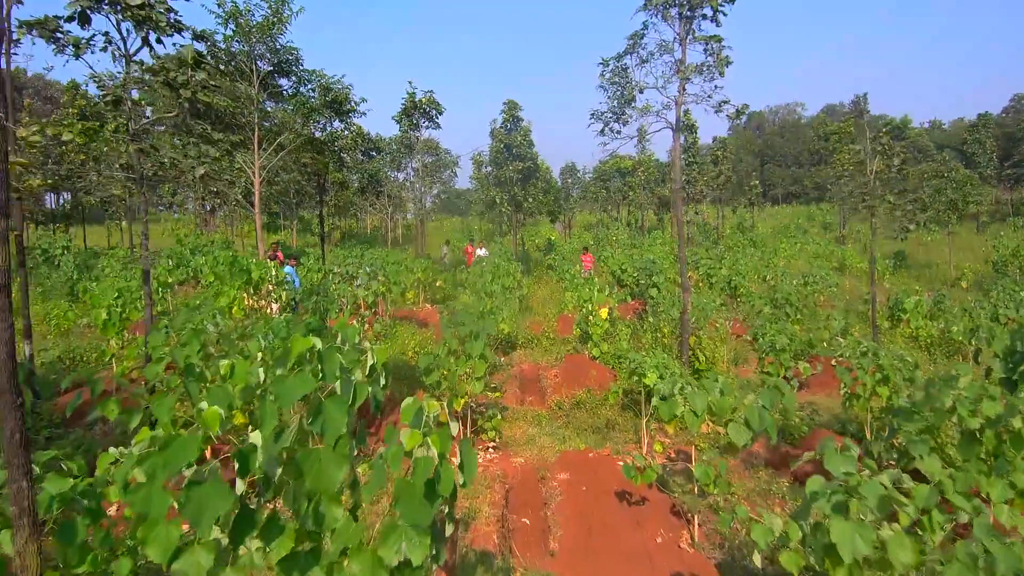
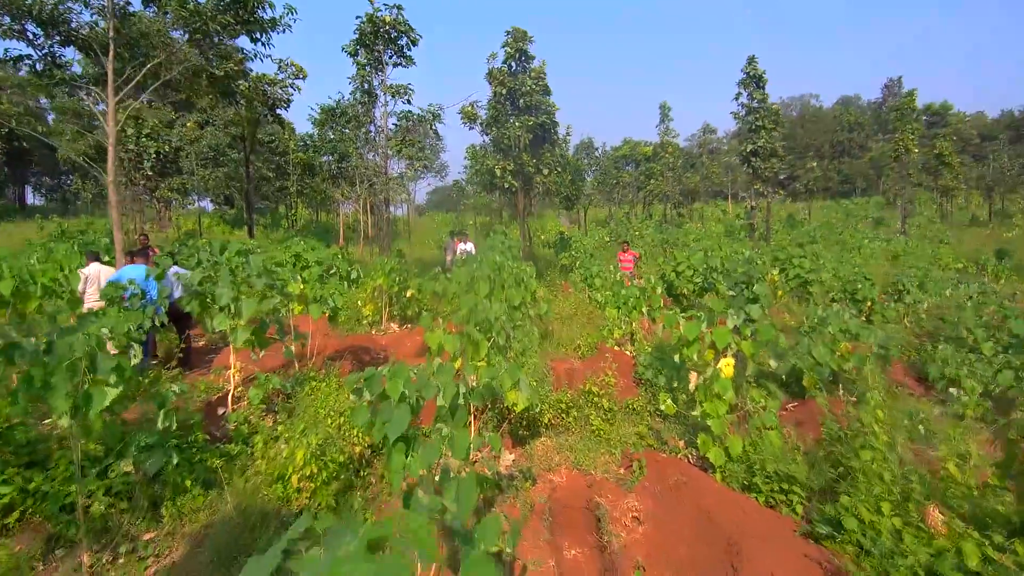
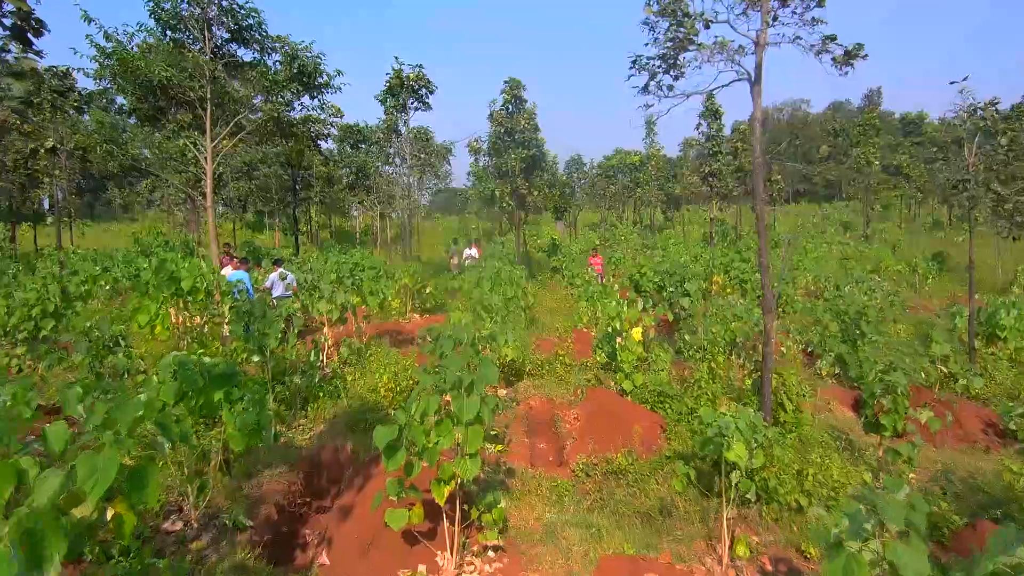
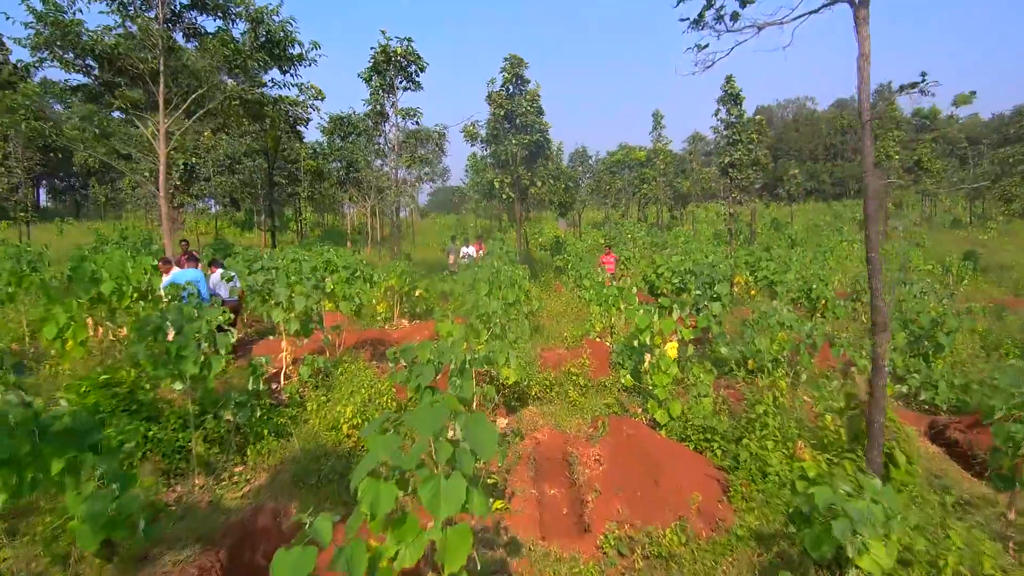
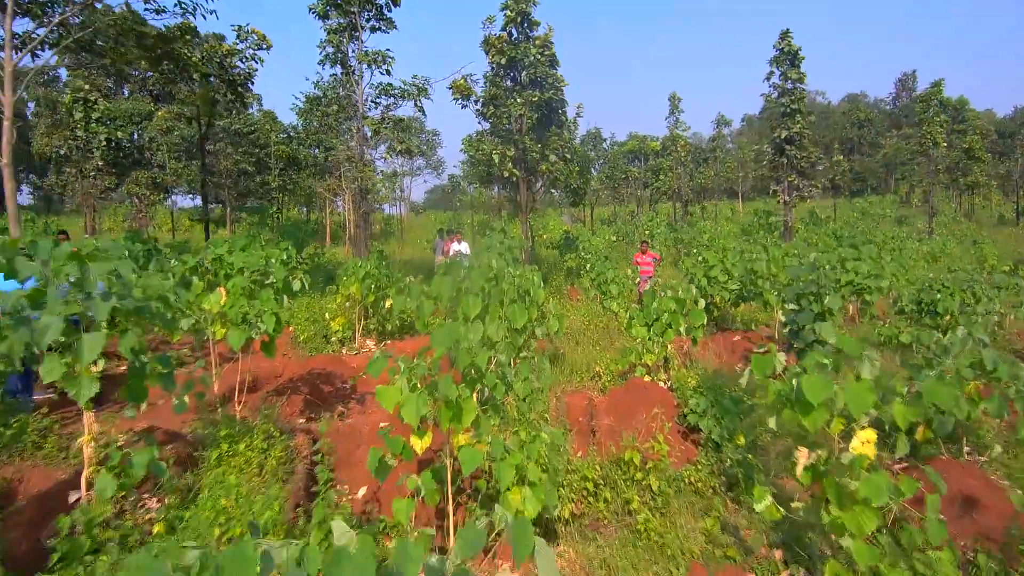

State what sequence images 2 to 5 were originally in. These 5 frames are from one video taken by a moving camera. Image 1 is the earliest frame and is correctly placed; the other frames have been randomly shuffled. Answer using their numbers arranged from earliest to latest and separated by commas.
3, 4, 2, 5
